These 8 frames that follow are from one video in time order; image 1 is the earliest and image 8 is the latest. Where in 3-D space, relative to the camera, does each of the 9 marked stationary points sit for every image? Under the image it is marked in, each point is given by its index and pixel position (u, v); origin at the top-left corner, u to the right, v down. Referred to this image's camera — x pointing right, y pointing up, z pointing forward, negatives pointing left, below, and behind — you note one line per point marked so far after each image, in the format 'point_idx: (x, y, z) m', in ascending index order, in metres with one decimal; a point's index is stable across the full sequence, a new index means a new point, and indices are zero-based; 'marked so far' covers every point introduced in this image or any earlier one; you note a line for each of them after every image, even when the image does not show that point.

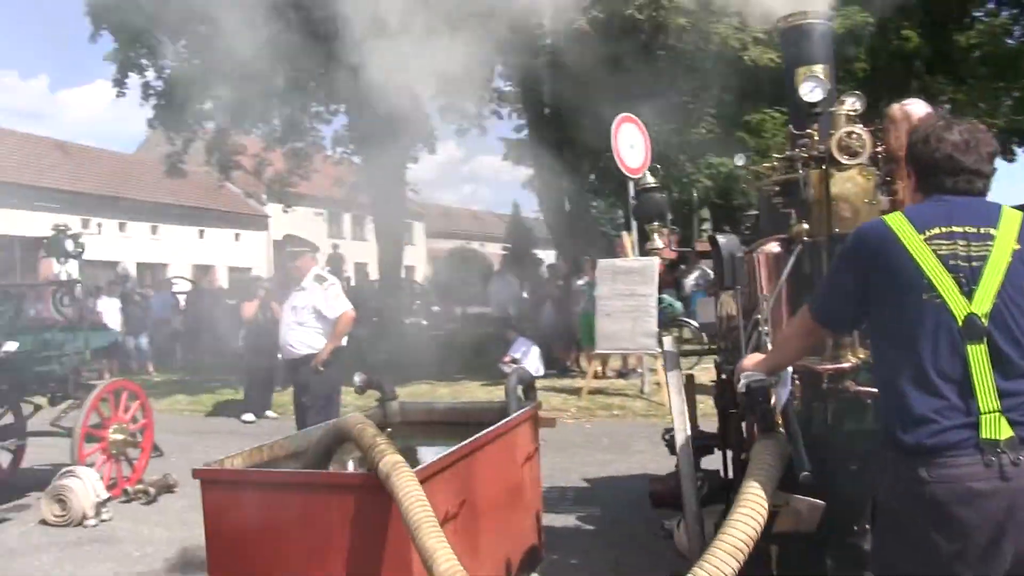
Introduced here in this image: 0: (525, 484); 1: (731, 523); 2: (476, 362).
0: (0.0, -0.6, +3.4) m
1: (+0.4, -0.4, +2.0) m
2: (-0.4, -0.7, +10.1) m
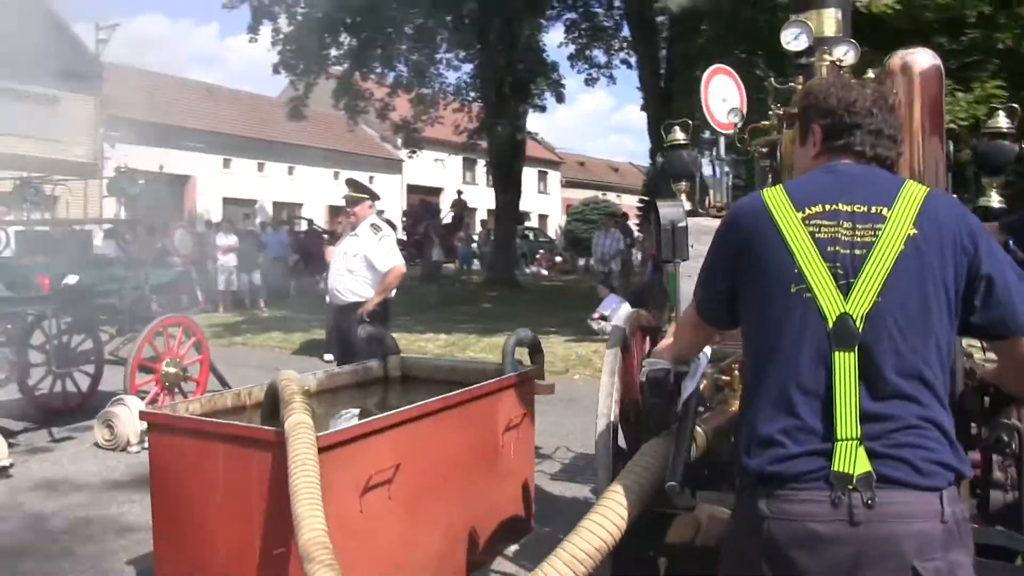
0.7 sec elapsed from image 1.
0: (0.0, -0.5, +3.2) m
1: (+0.1, -0.4, +1.7) m
2: (+0.6, -0.3, +9.9) m
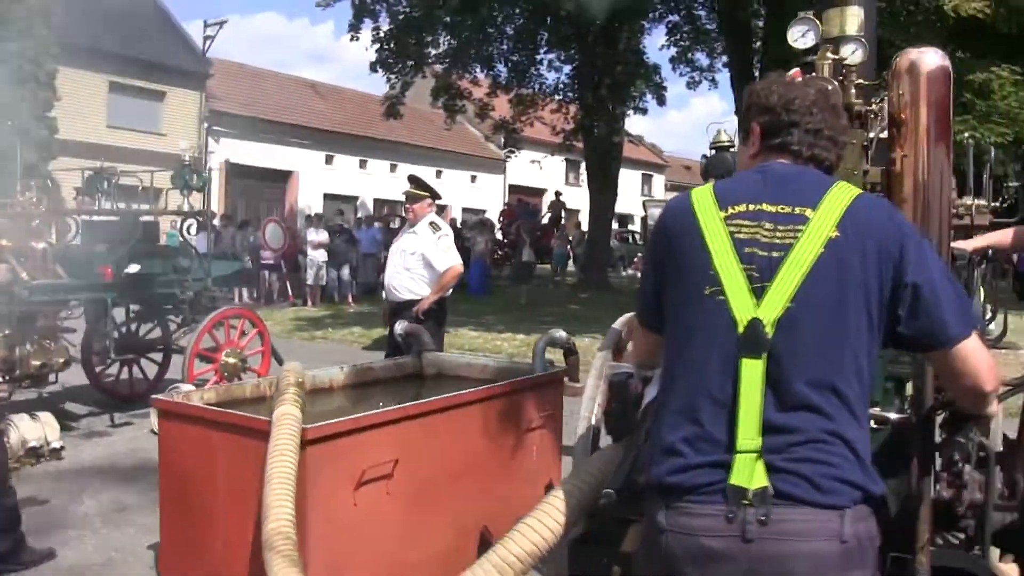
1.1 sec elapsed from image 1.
0: (0.0, -0.5, +3.2) m
1: (0.0, -0.4, +1.7) m
2: (+1.4, -0.3, +9.7) m
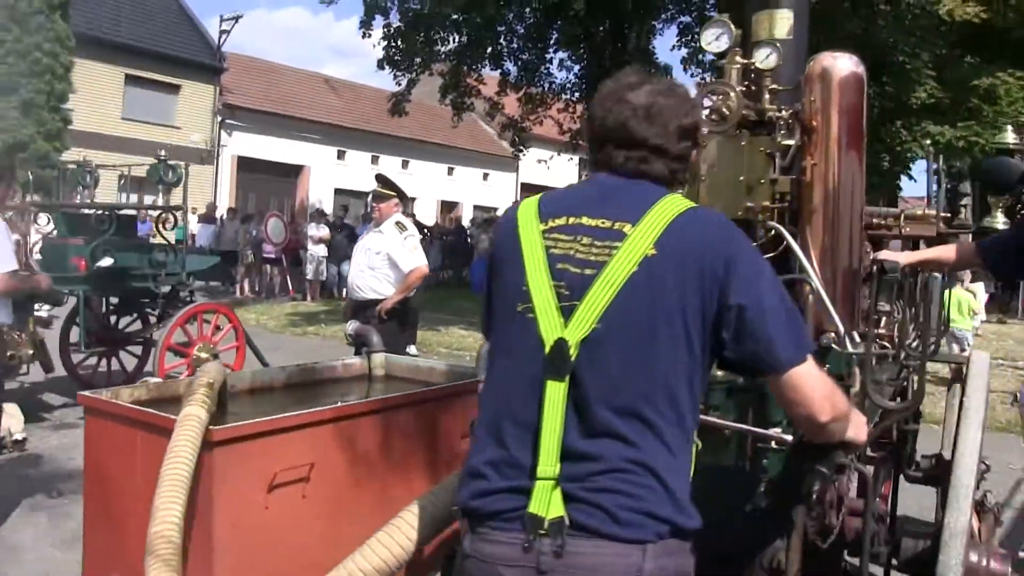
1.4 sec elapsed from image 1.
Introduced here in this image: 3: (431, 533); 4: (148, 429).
0: (-0.2, -0.5, +3.2) m
1: (-0.2, -0.4, +1.6) m
2: (+1.4, -0.3, +9.6) m
3: (-0.1, -0.4, +1.6) m
4: (-0.8, -0.3, +2.3) m
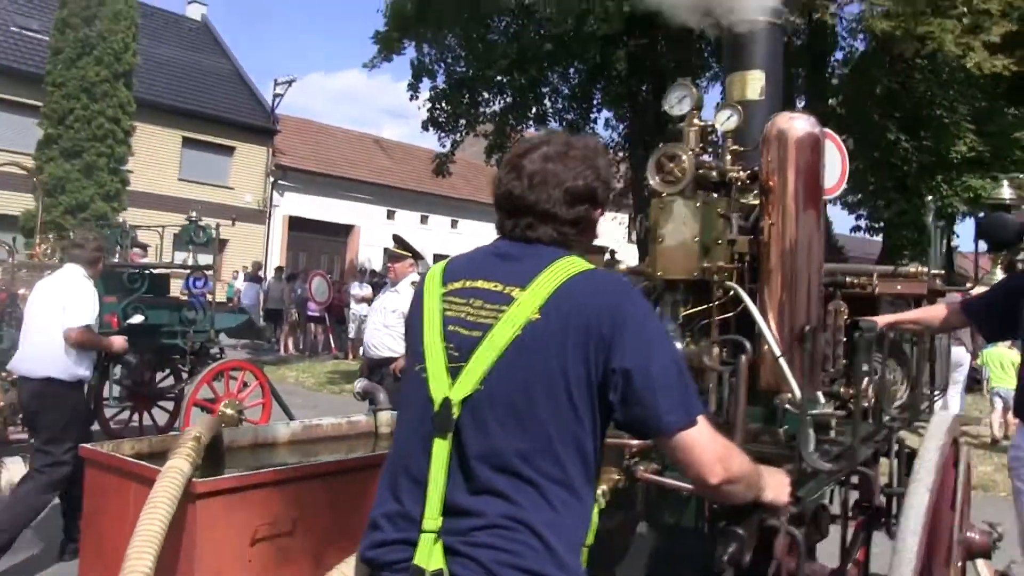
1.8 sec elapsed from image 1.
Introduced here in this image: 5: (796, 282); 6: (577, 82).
0: (-0.2, -0.7, +3.2) m
1: (-0.3, -0.5, +1.7) m
2: (+1.8, -0.9, +9.6) m
3: (-0.2, -0.5, +1.7) m
4: (-0.9, -0.5, +2.4) m
5: (+0.6, 0.0, +2.0) m
6: (+0.6, +1.9, +9.5) m
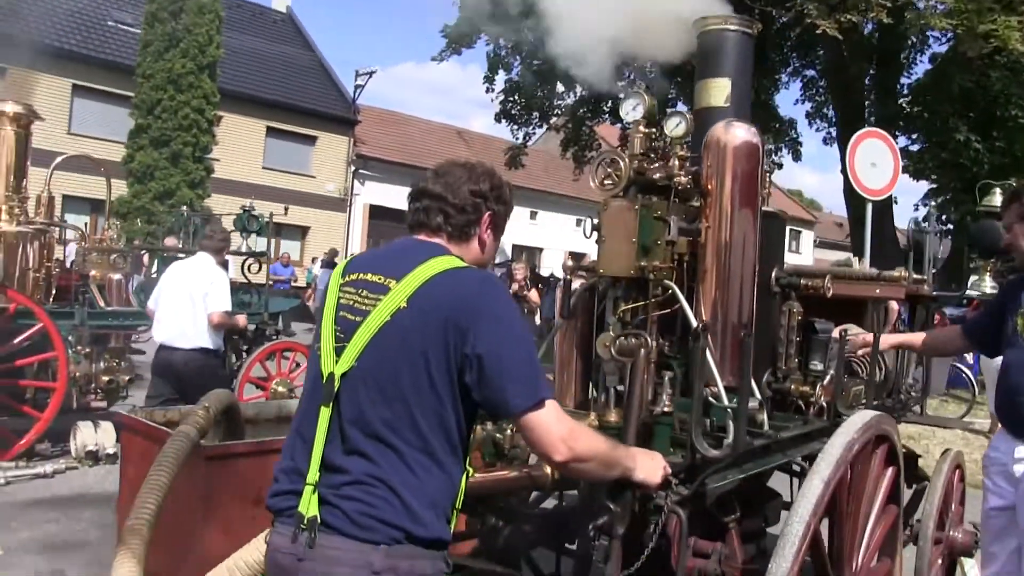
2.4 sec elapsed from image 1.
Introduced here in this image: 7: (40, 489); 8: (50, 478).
0: (-0.2, -0.7, +3.4) m
1: (-0.5, -0.5, +1.9) m
2: (+2.4, -0.9, +9.5) m
3: (-0.4, -0.5, +1.9) m
4: (-1.0, -0.4, +2.7) m
5: (+0.4, 0.0, +2.1) m
6: (+1.3, +2.0, +9.5) m
7: (-1.9, -0.8, +4.1) m
8: (-2.0, -0.8, +4.3) m
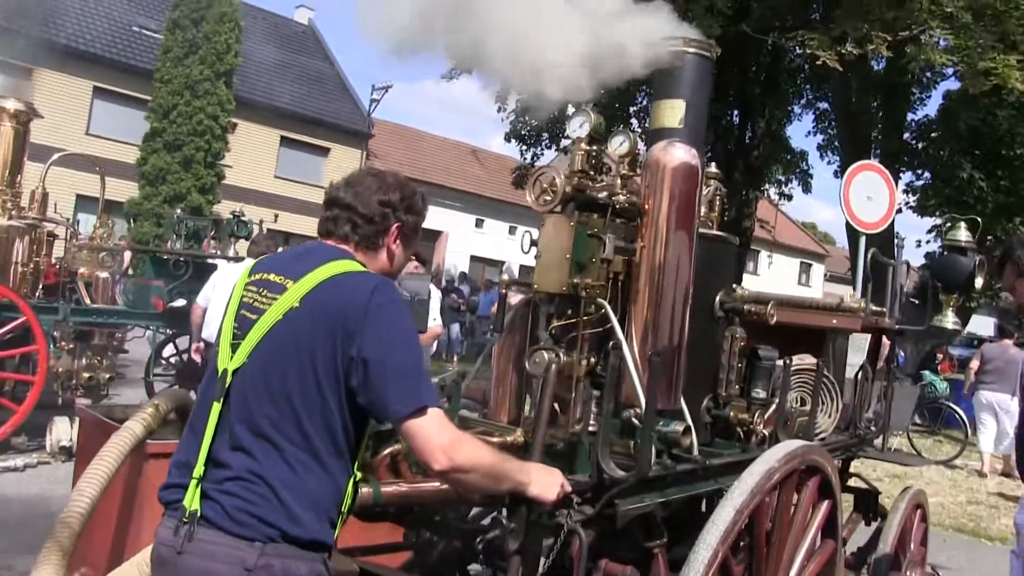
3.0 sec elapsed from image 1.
0: (-0.3, -0.7, +3.4) m
1: (-0.7, -0.5, +1.9) m
2: (+2.4, -1.1, +9.4) m
3: (-0.6, -0.5, +1.9) m
4: (-1.1, -0.4, +2.7) m
5: (+0.3, 0.0, +2.1) m
6: (+1.4, +1.7, +9.5) m
7: (-2.0, -0.8, +4.2) m
8: (-2.1, -0.8, +4.4) m
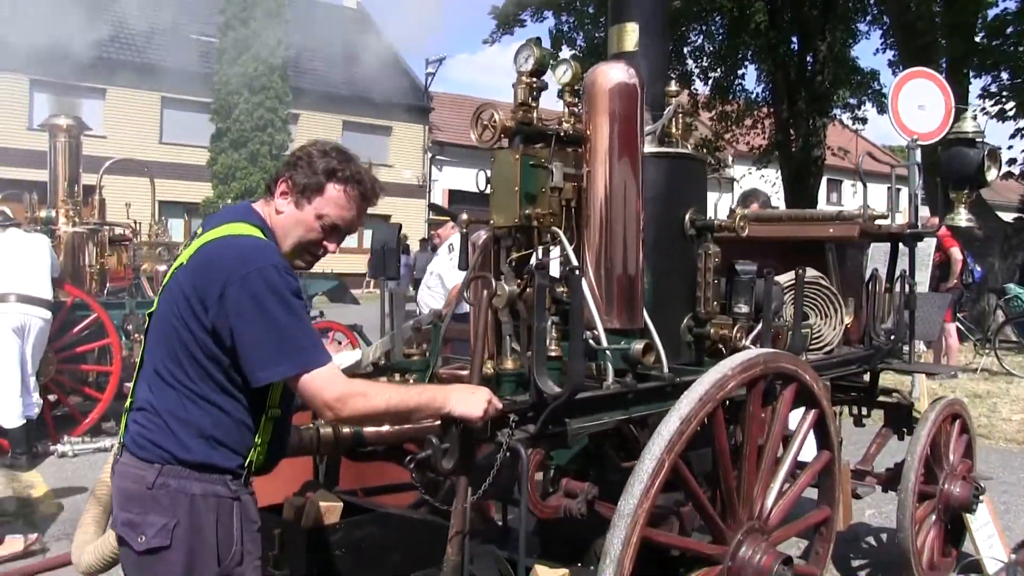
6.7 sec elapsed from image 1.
0: (-0.2, -0.6, +3.4) m
1: (-0.7, -0.4, +2.0) m
2: (+3.2, -0.5, +9.2) m
3: (-0.6, -0.4, +2.0) m
4: (-1.1, -0.4, +2.8) m
5: (+0.2, +0.1, +2.1) m
6: (+1.9, +2.3, +9.3) m
7: (-1.8, -0.8, +4.4) m
8: (-1.9, -0.8, +4.6) m
